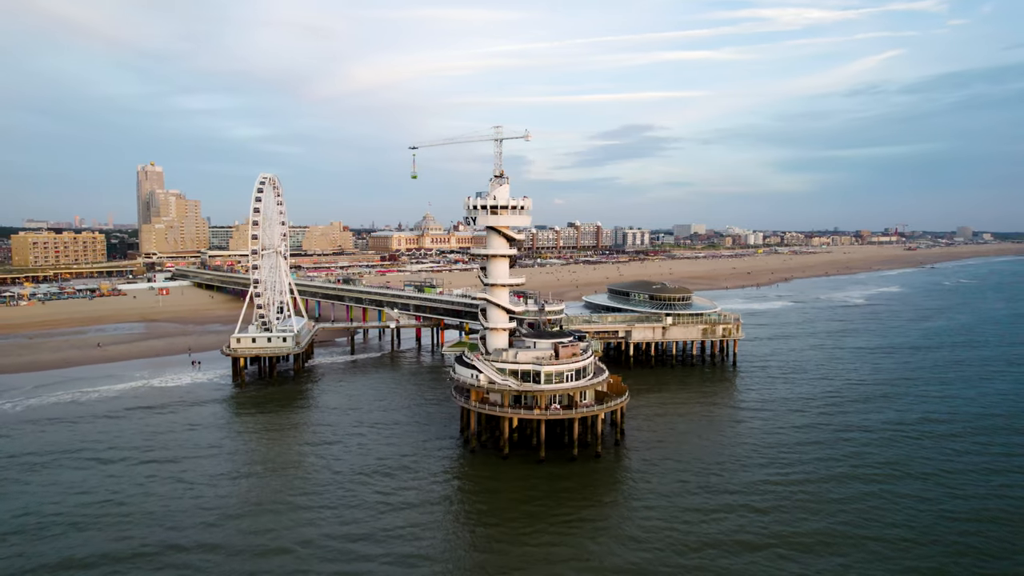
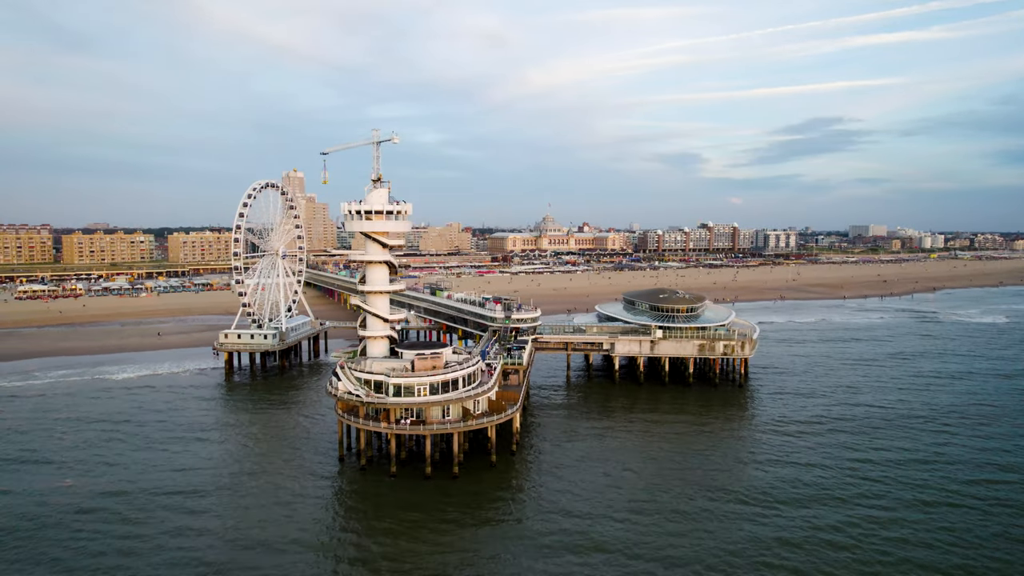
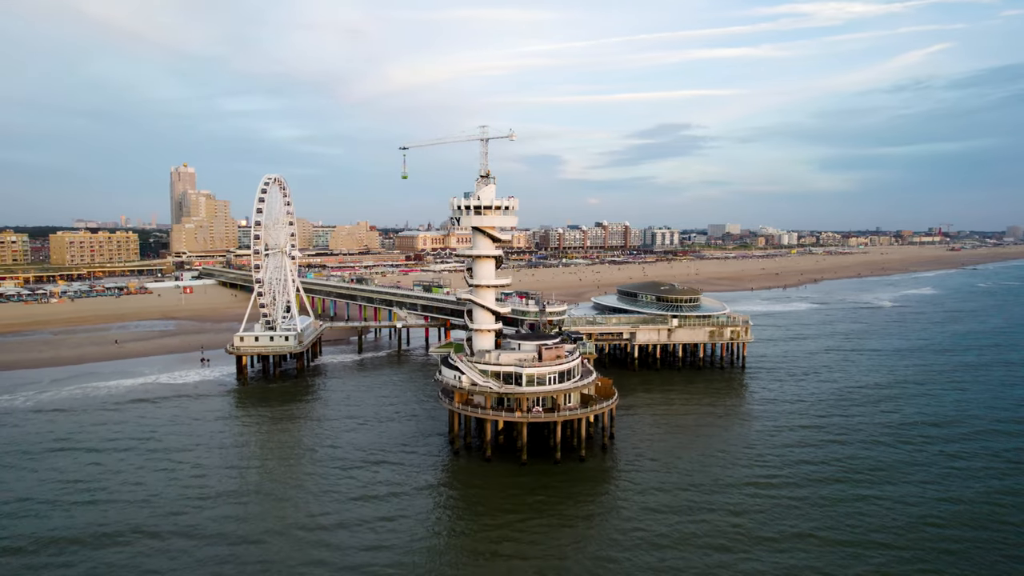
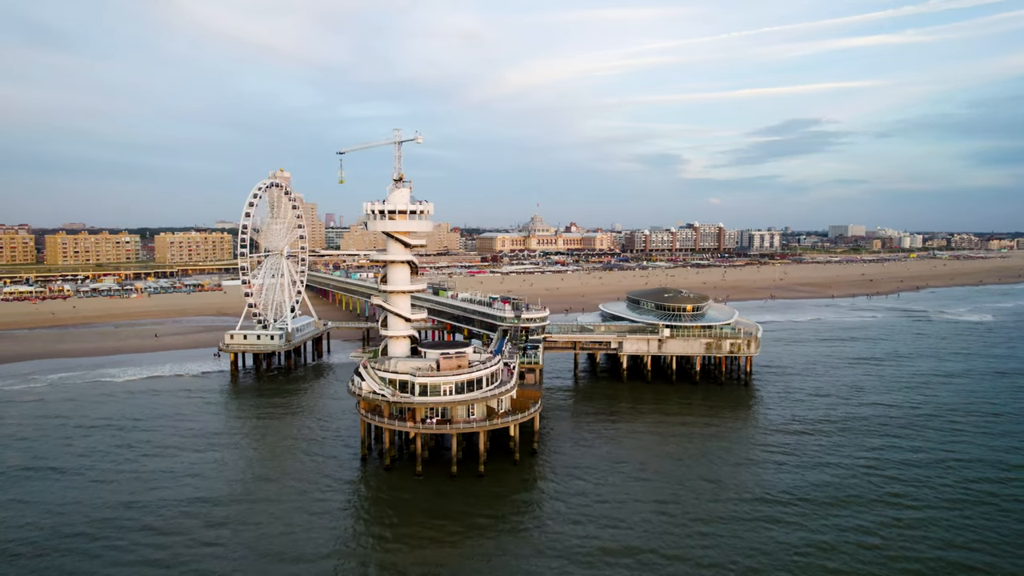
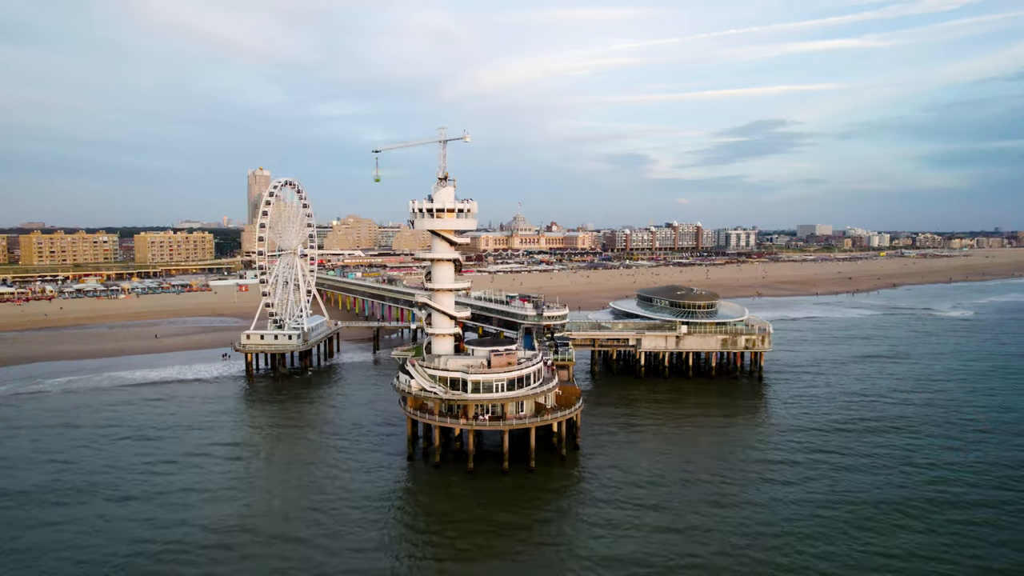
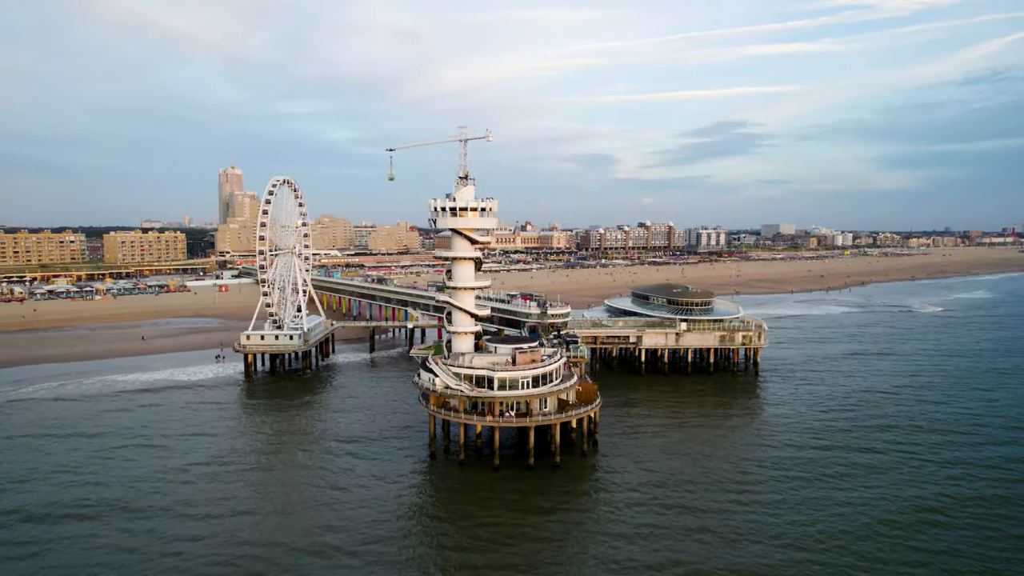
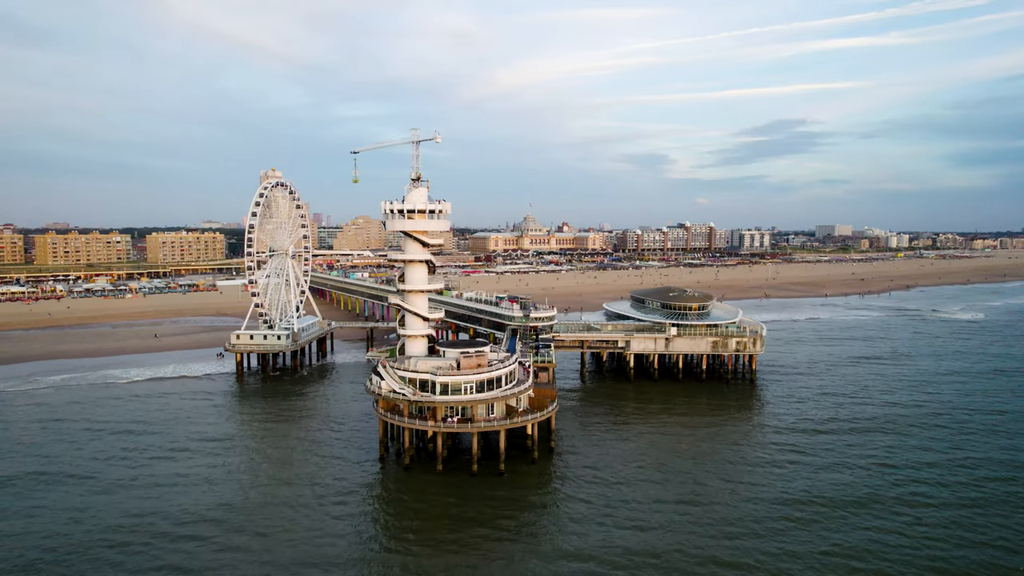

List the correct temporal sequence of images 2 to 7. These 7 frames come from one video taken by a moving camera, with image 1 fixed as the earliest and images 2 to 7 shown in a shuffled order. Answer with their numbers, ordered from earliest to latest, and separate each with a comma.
3, 6, 5, 7, 4, 2
